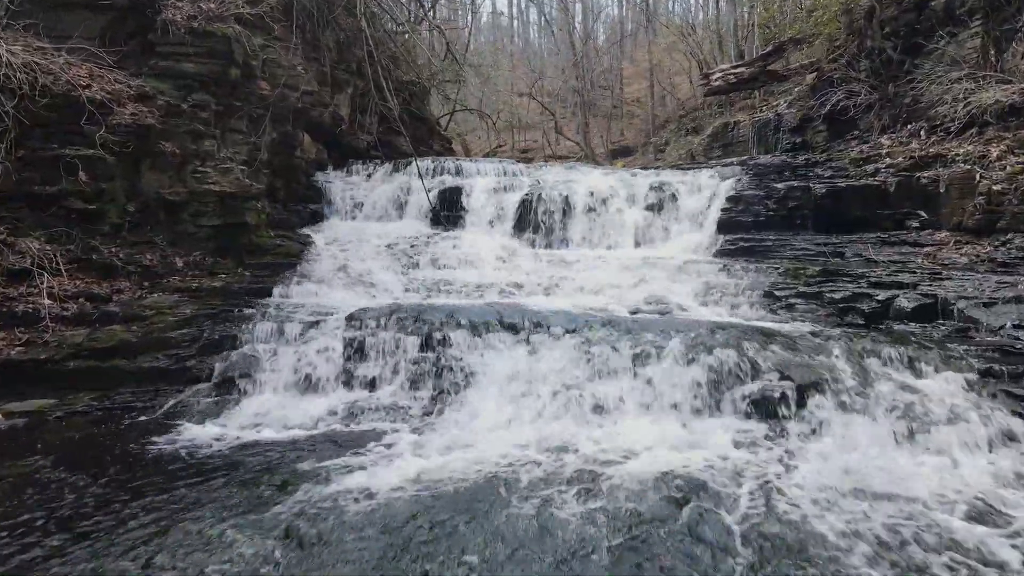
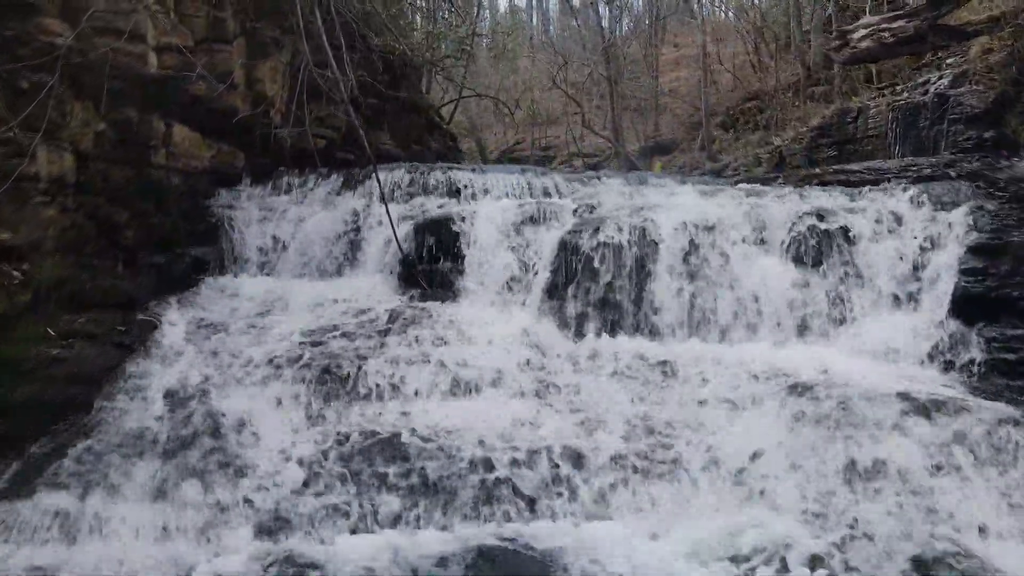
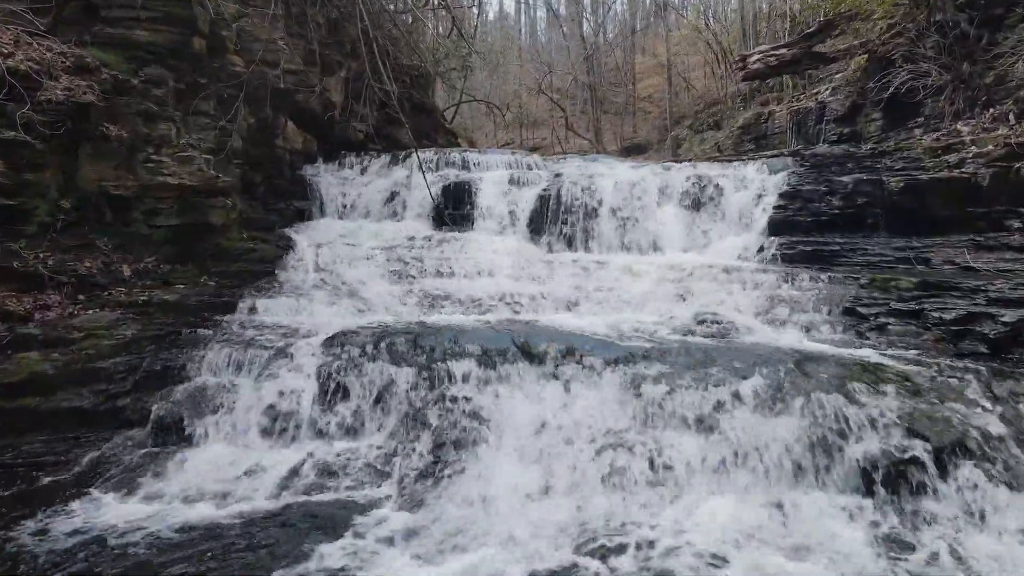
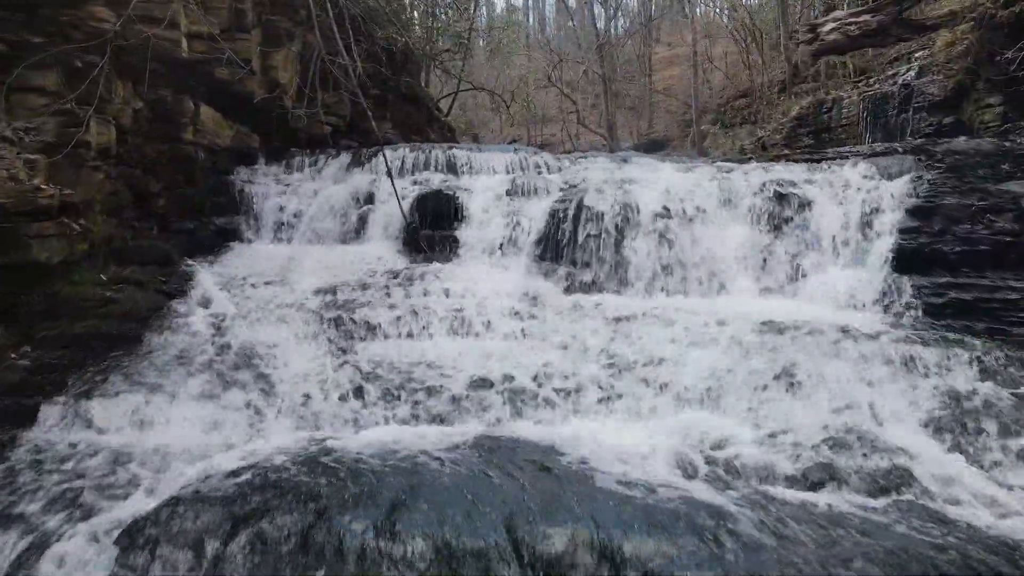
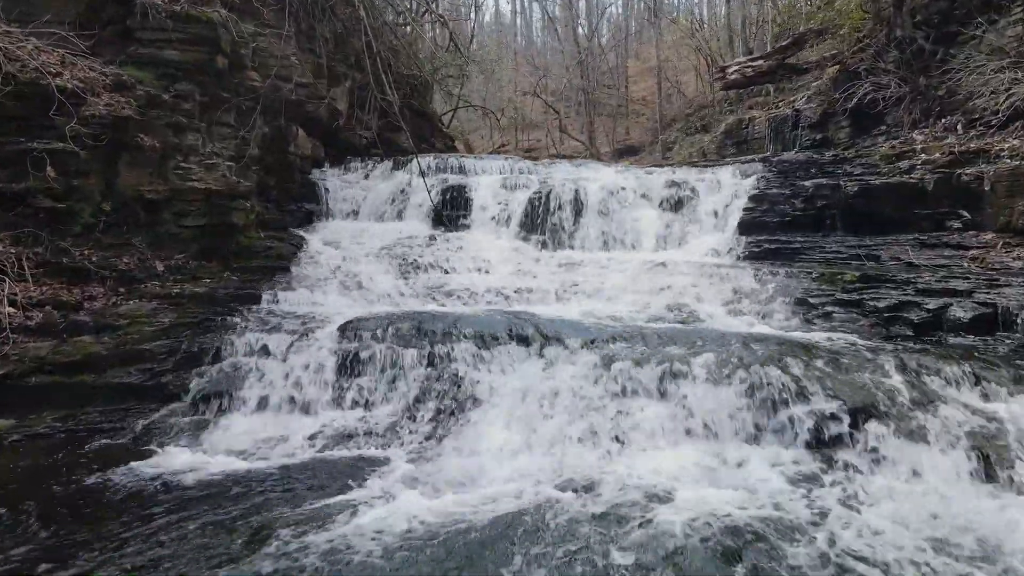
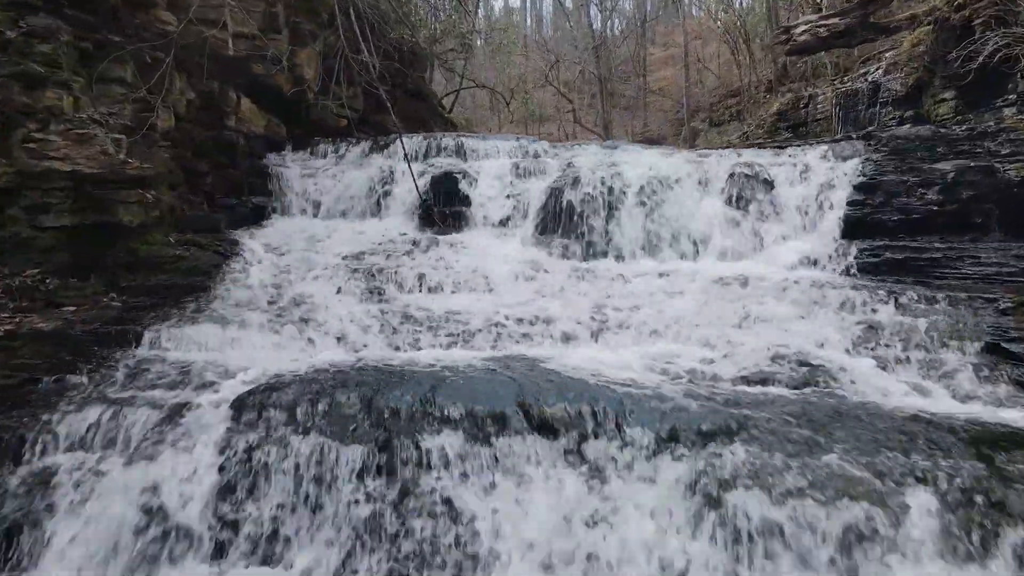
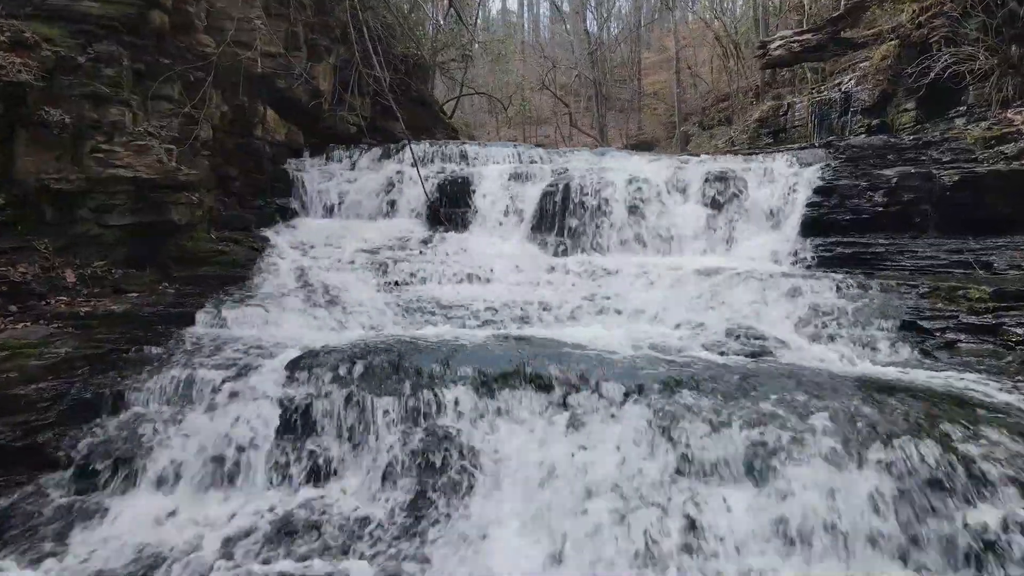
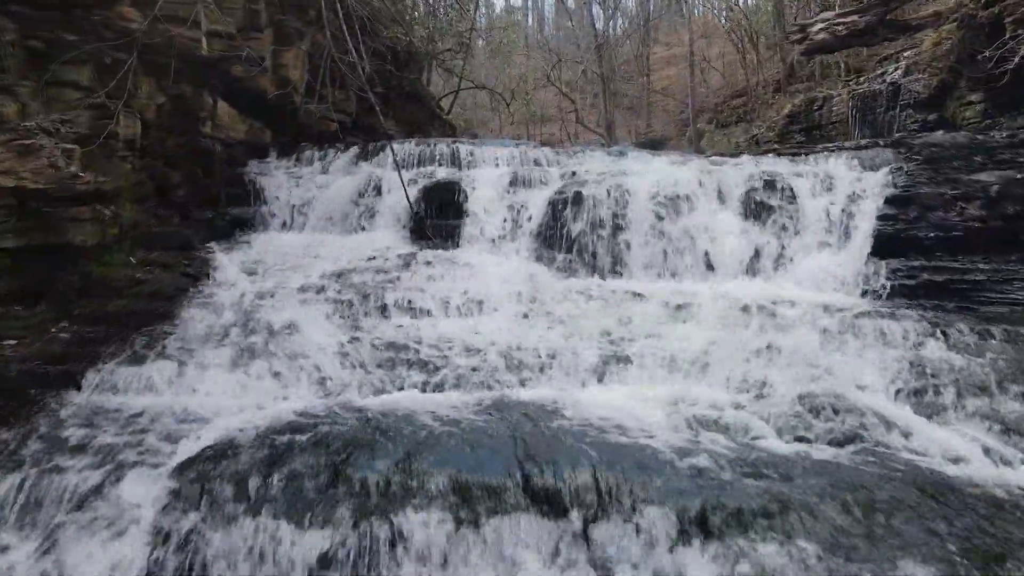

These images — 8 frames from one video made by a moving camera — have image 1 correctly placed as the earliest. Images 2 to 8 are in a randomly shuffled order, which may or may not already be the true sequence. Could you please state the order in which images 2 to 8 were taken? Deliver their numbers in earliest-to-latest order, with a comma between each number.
5, 3, 7, 6, 8, 4, 2
